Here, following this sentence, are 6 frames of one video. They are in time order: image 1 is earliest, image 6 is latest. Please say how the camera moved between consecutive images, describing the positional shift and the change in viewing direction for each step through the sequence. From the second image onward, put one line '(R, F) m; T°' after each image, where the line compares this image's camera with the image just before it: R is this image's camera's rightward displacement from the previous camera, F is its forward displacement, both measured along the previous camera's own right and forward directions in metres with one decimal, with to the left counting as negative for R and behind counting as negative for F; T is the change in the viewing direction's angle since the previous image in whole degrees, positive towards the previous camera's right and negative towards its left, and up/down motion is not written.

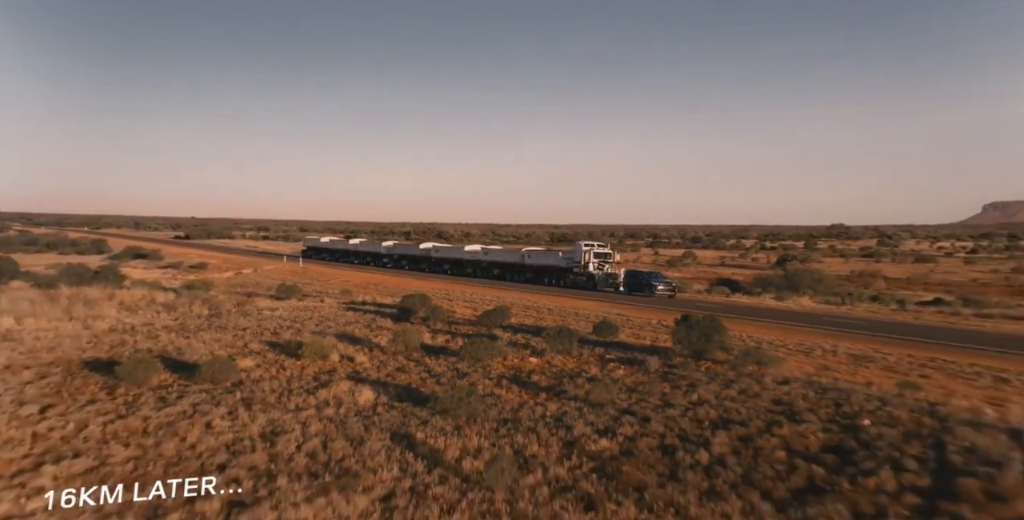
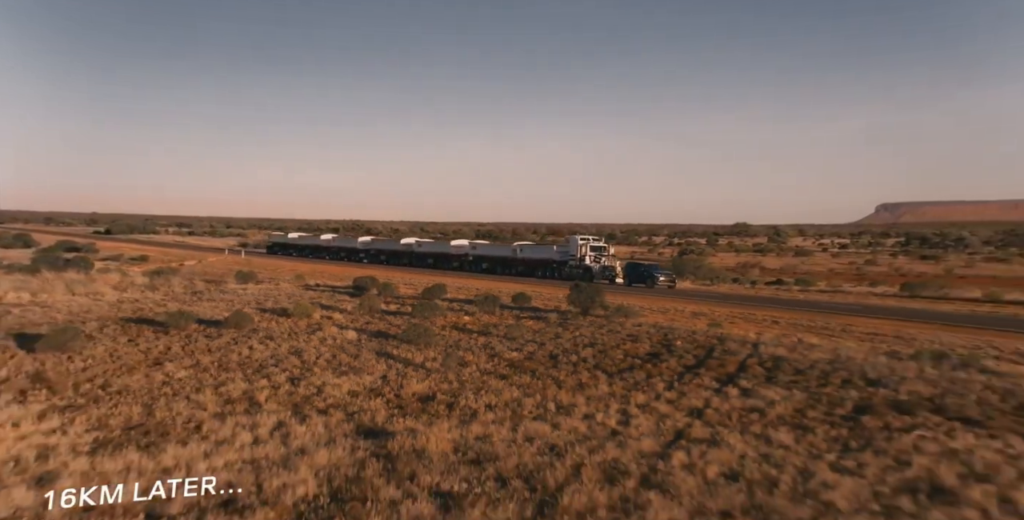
(-0.7, -11.1) m; +6°
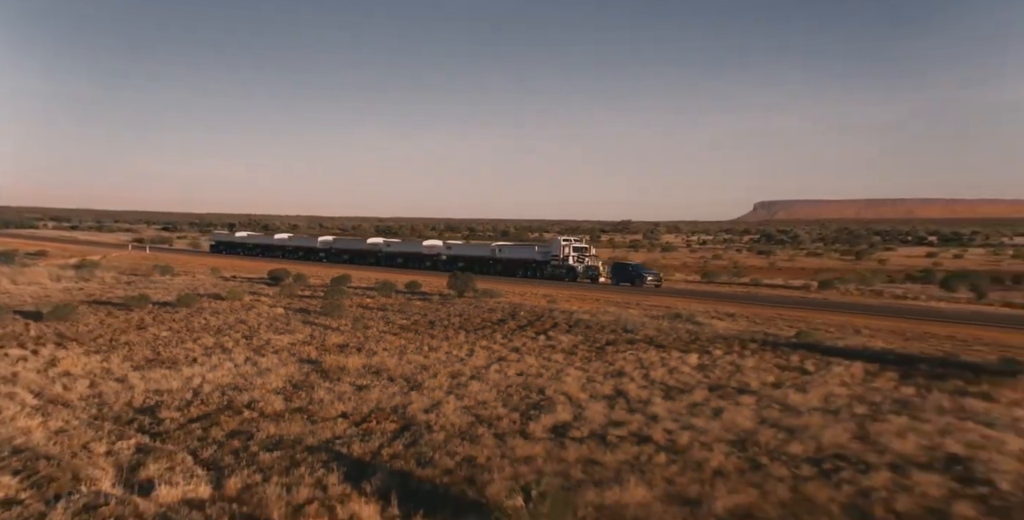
(+0.6, -12.3) m; +8°
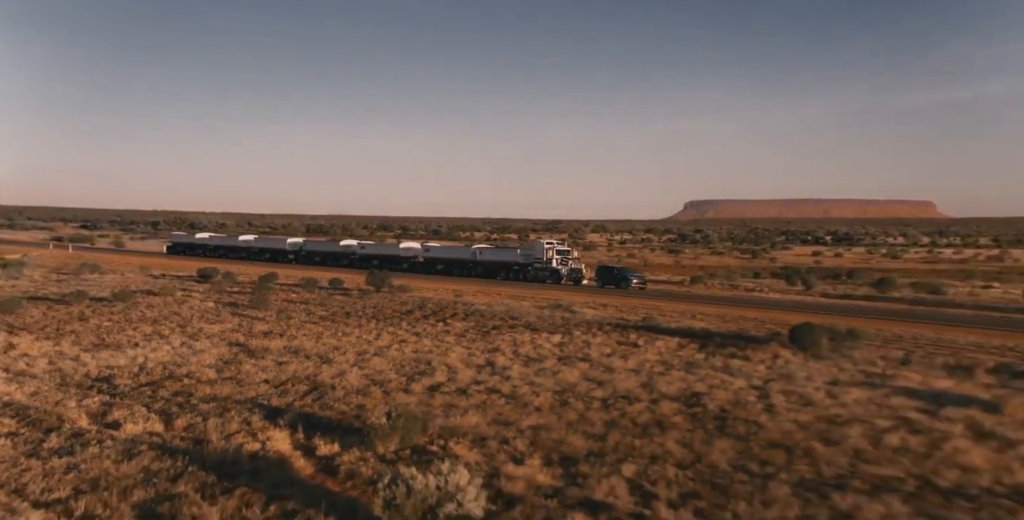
(+1.7, -6.3) m; +5°
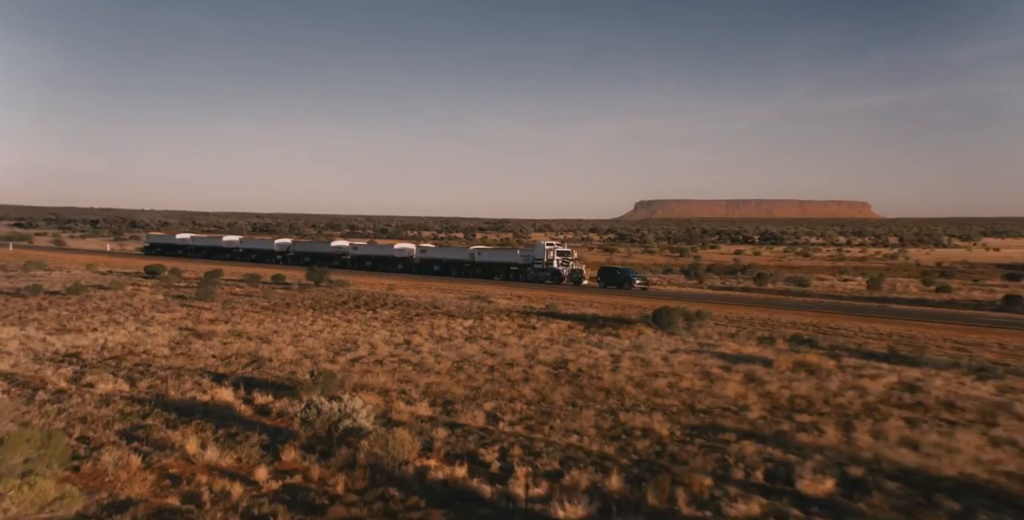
(+1.7, -5.6) m; +4°
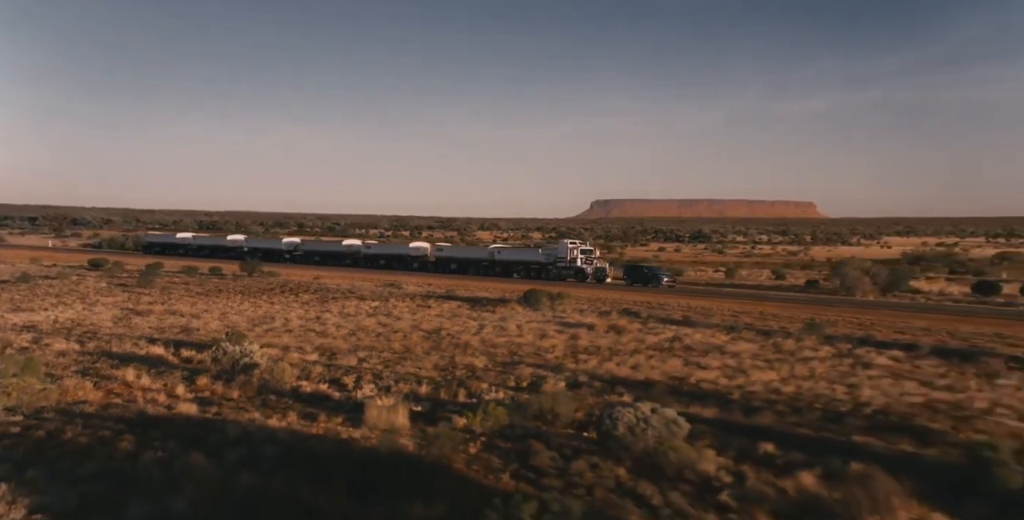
(+3.0, -6.8) m; +4°
